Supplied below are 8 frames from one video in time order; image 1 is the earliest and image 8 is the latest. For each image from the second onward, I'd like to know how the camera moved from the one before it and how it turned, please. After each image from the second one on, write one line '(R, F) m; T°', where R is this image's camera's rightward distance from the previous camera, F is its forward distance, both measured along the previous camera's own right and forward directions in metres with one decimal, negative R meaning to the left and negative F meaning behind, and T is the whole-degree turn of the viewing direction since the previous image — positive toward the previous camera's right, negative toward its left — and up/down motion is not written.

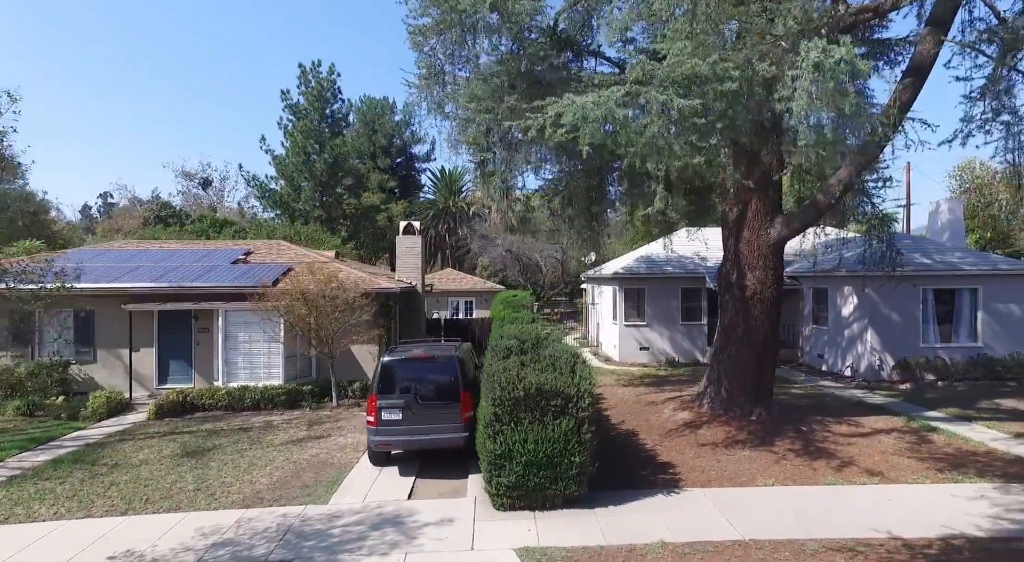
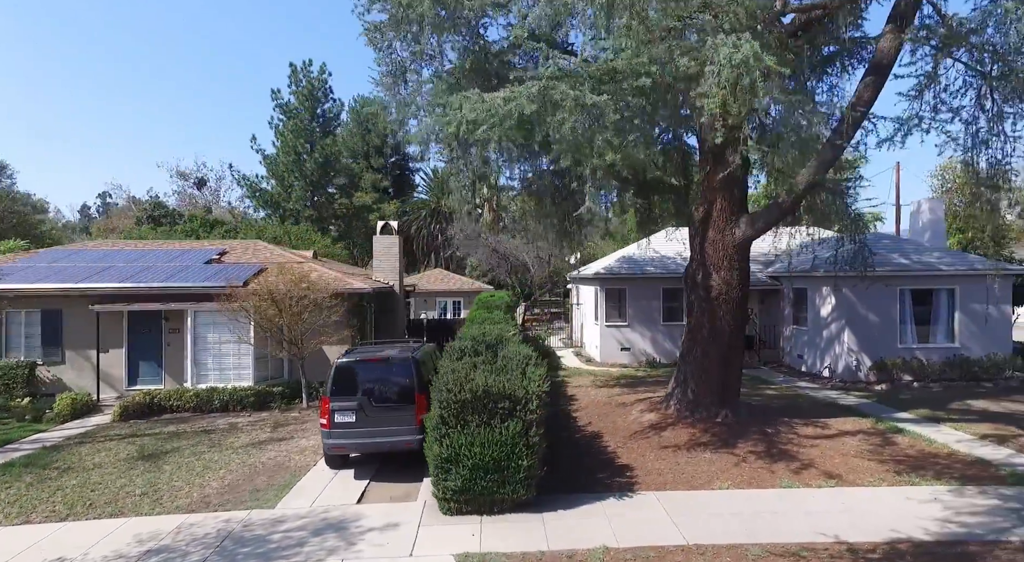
(+0.6, +0.1) m; 0°
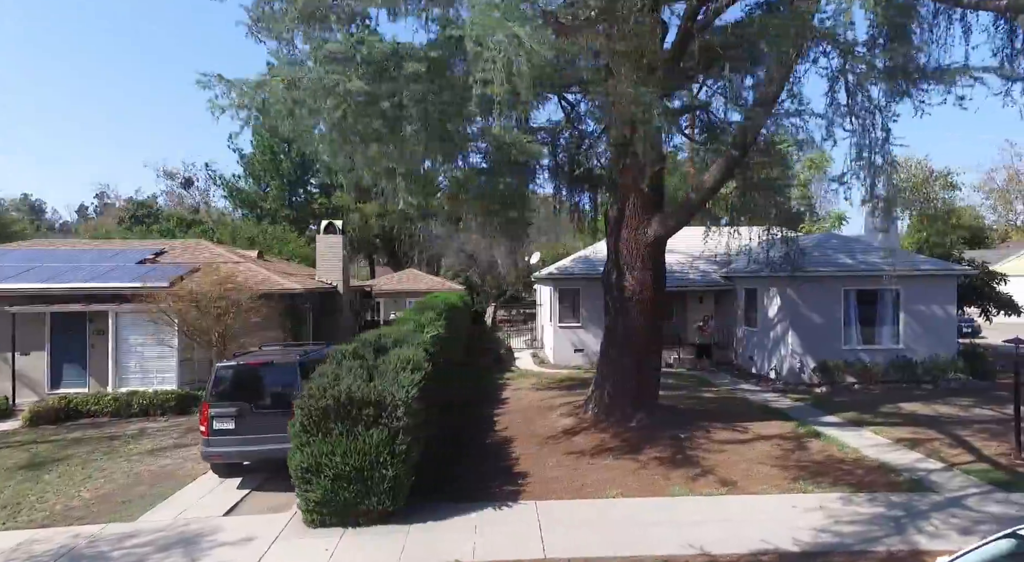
(+1.4, +0.3) m; +1°
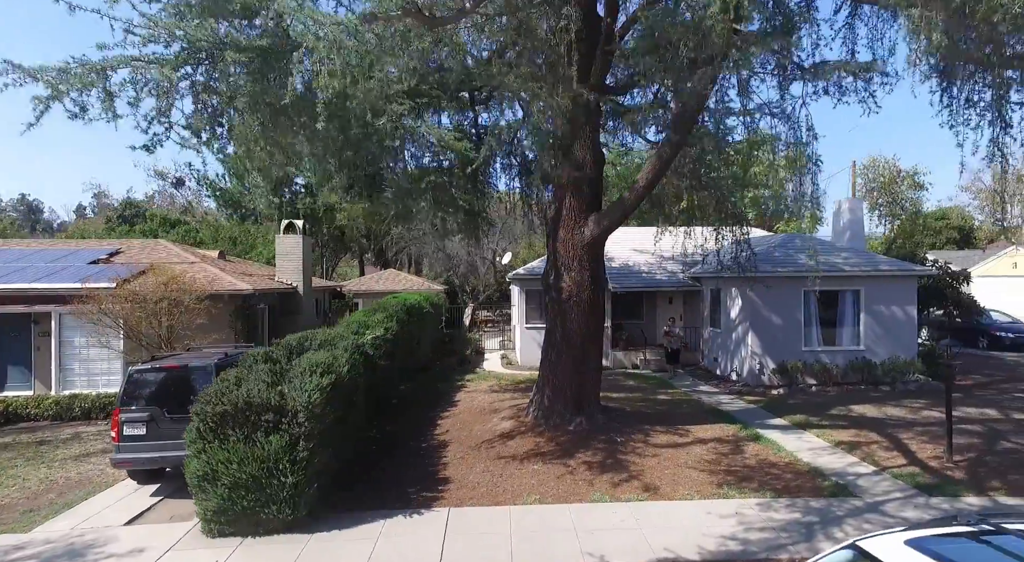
(+1.0, +0.2) m; +1°
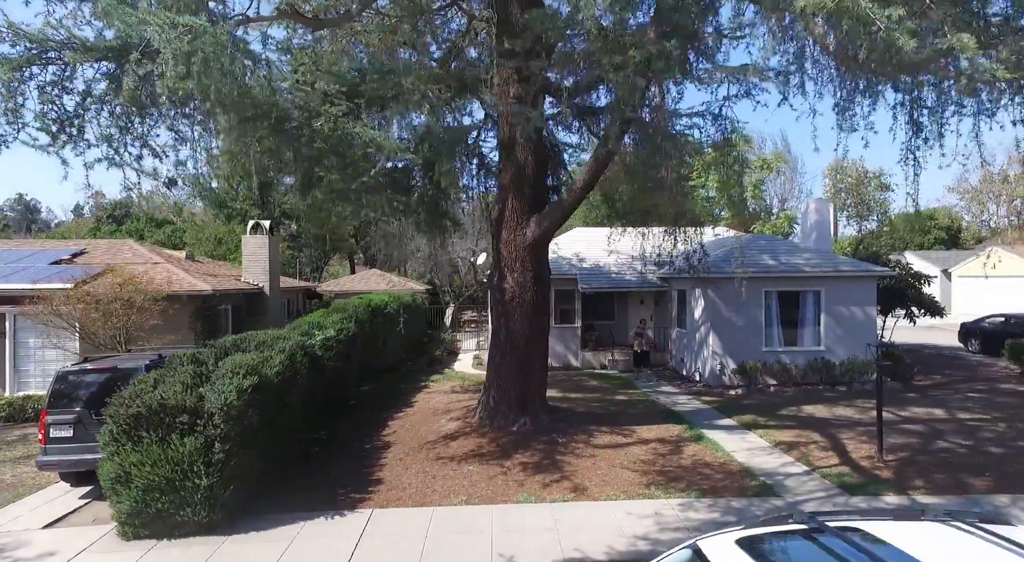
(+0.8, 0.0) m; +1°
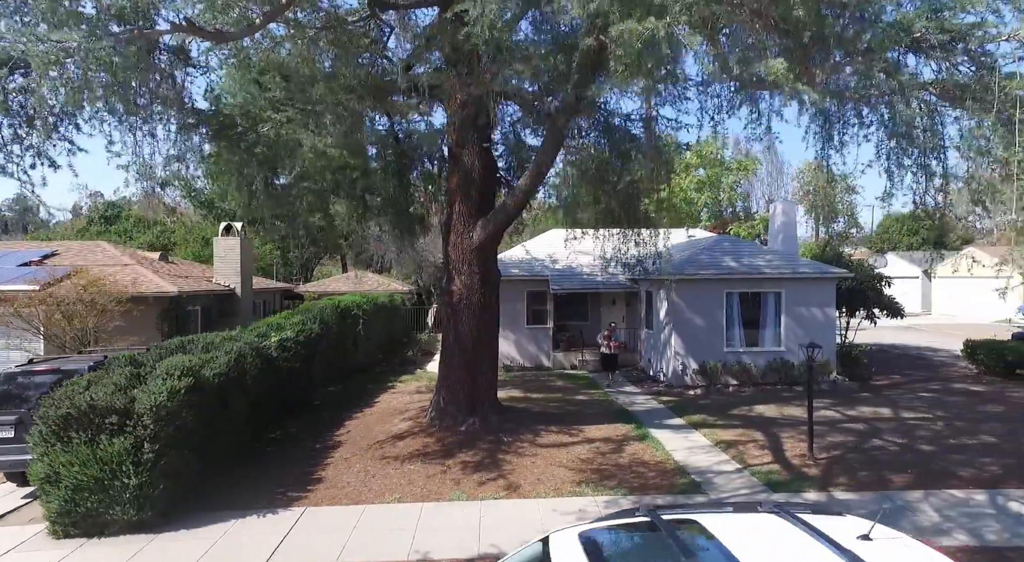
(+0.8, -0.2) m; +1°
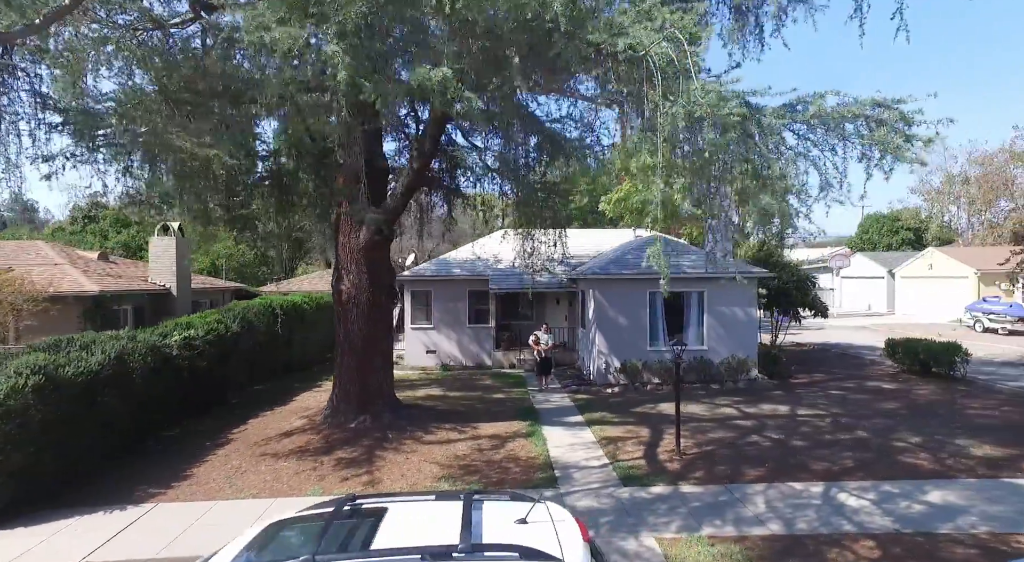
(+1.7, -0.2) m; +1°
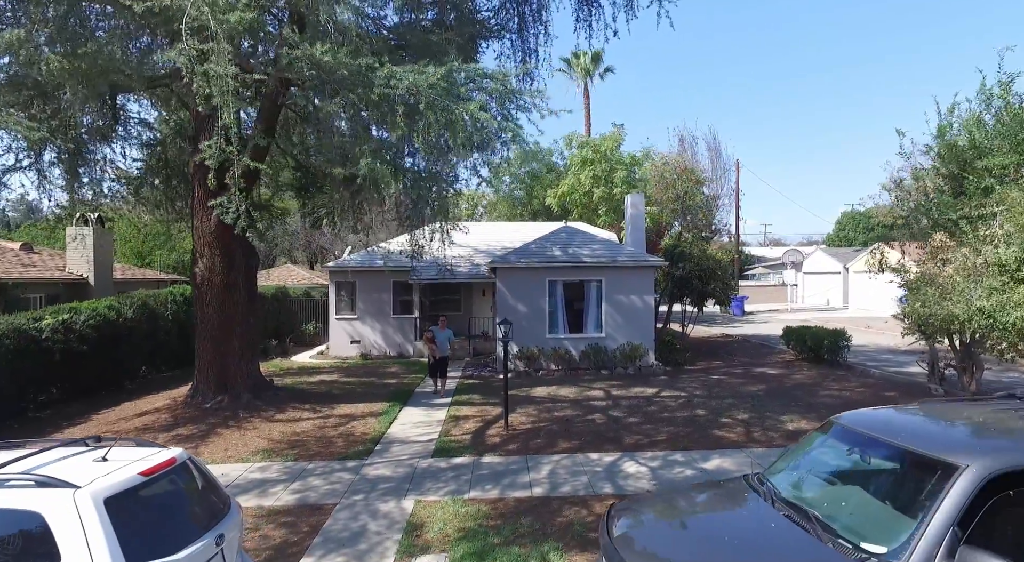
(+2.4, -0.3) m; +1°
